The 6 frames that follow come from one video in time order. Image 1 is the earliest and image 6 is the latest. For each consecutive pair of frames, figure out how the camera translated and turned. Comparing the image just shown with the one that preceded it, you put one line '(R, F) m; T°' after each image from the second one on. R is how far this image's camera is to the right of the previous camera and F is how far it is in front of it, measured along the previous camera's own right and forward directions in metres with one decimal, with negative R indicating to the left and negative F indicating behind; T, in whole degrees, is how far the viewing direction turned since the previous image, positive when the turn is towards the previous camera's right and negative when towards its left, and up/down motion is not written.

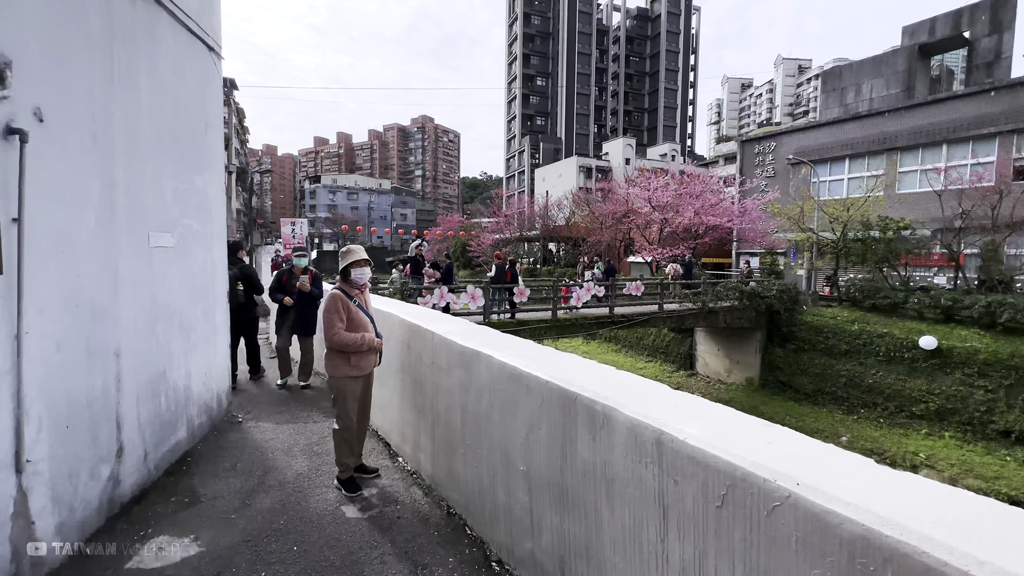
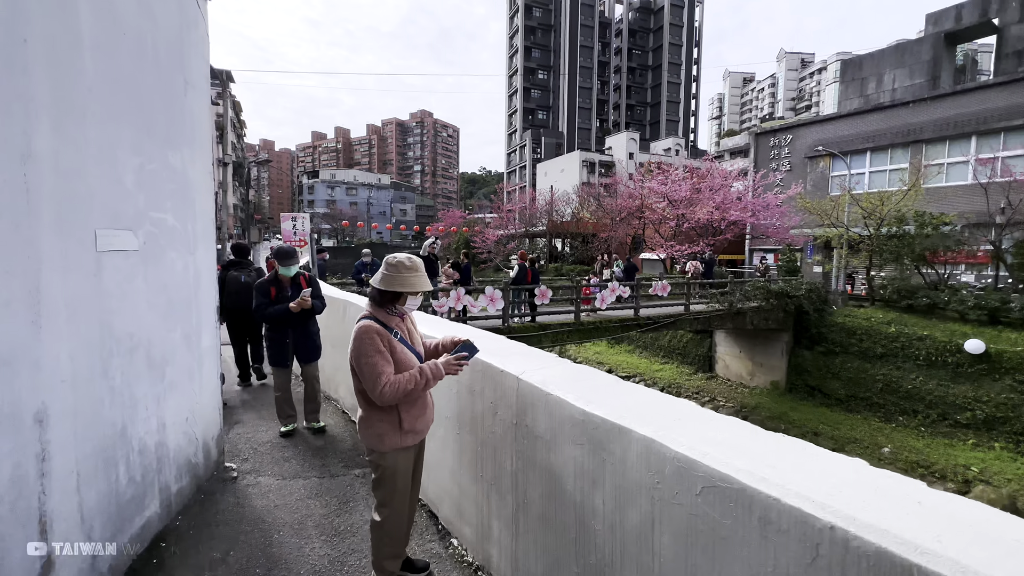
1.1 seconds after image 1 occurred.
(-0.5, +0.9) m; 0°
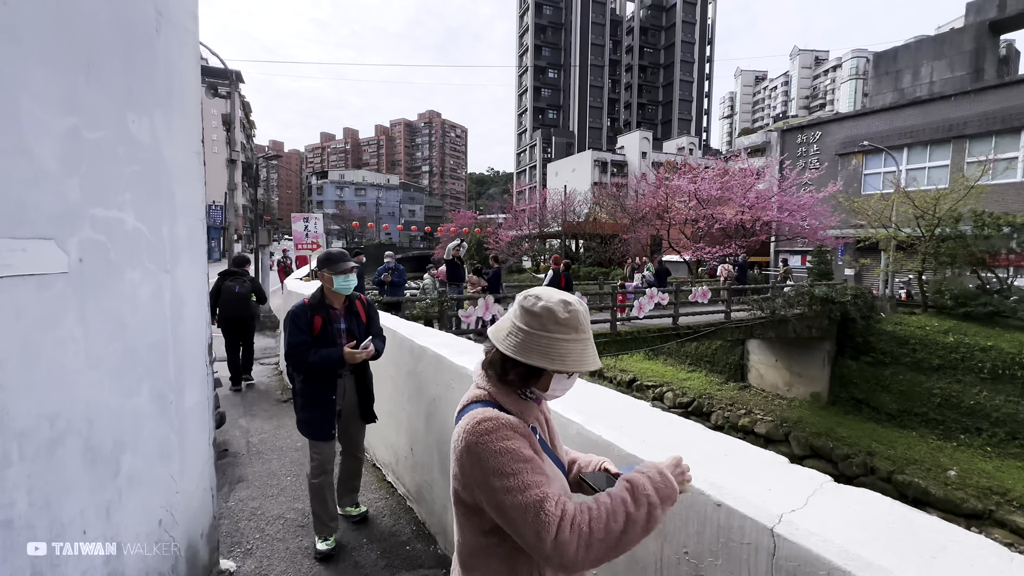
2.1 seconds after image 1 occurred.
(-0.5, +0.9) m; -1°
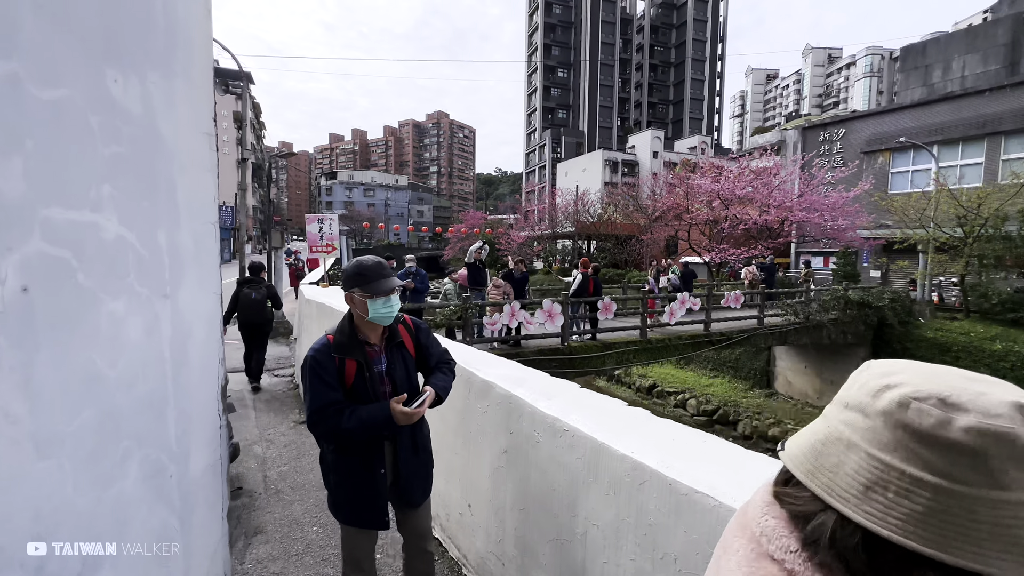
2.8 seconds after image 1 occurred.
(-0.3, +0.5) m; -1°
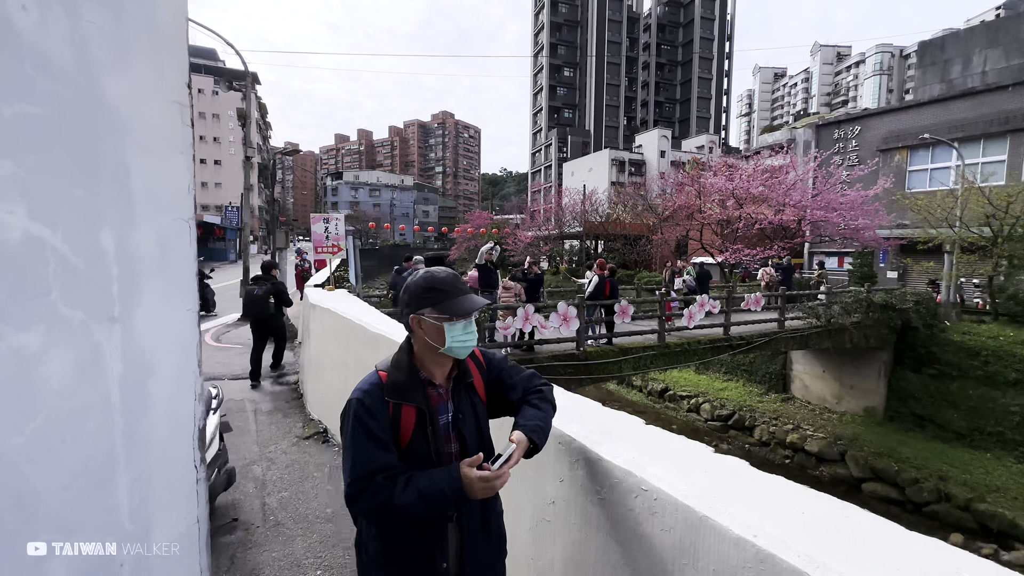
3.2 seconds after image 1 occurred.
(-0.1, +0.3) m; -1°
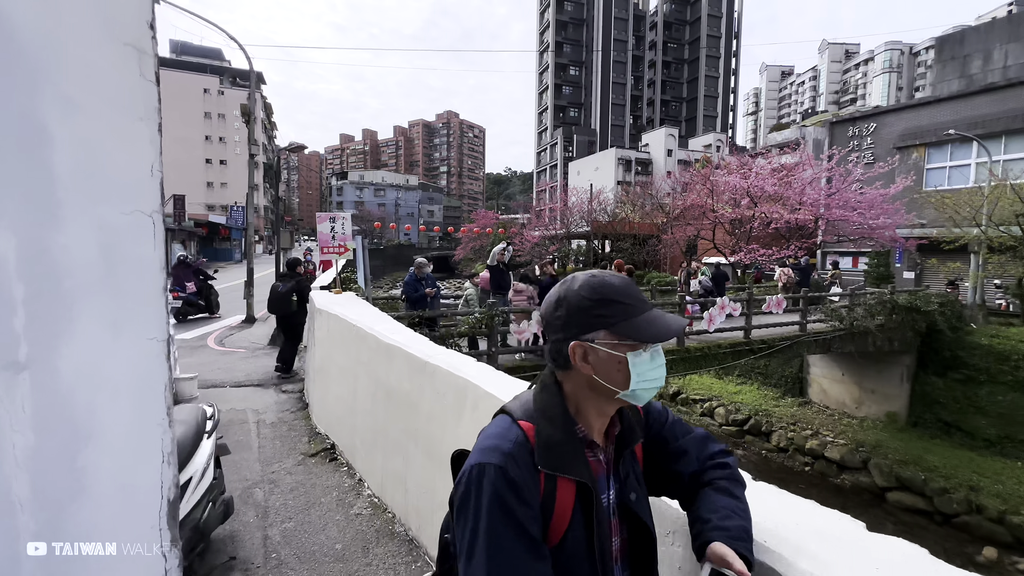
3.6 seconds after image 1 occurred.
(-0.2, +0.3) m; -1°
